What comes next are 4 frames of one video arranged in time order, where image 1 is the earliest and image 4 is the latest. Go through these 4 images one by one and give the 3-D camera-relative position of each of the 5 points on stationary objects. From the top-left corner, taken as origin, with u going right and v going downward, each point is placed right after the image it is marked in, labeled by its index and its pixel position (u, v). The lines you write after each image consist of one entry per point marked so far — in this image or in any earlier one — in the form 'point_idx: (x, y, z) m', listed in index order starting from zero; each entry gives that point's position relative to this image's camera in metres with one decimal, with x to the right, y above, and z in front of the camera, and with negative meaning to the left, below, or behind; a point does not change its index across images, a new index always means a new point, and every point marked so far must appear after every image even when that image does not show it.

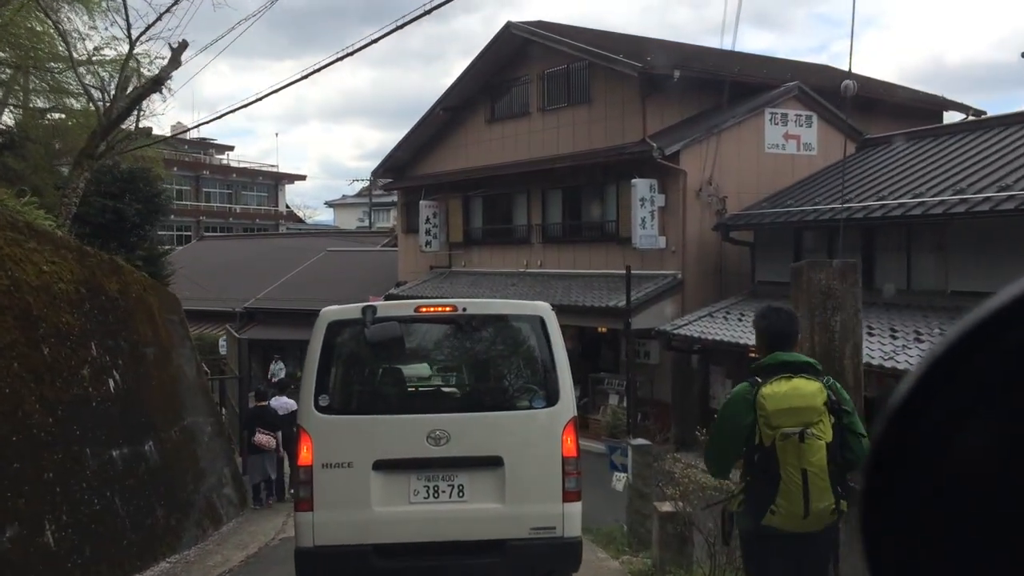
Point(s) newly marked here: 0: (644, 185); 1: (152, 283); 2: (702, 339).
0: (+2.5, +2.0, +17.3) m
1: (-3.9, +0.1, +9.7) m
2: (+3.2, -0.9, +15.2) m
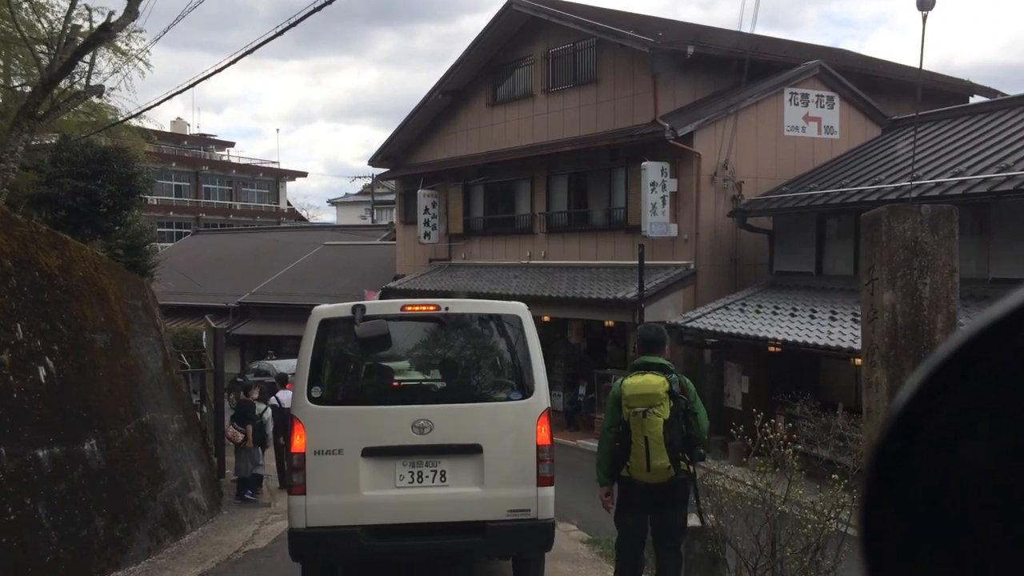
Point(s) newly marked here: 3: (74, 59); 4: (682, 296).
0: (+2.6, +2.1, +16.2) m
1: (-3.9, +0.2, +8.7) m
2: (+3.2, -0.7, +14.2) m
3: (-3.9, +2.0, +8.1) m
4: (+3.1, -0.1, +16.5) m
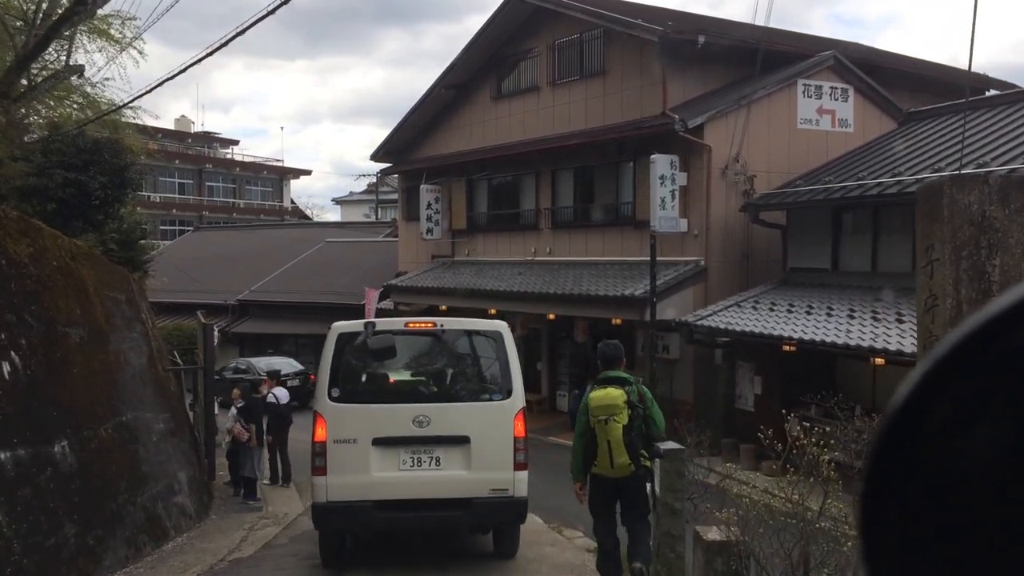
0: (+2.6, +2.2, +15.7) m
1: (-3.8, +0.3, +8.2) m
2: (+3.2, -0.6, +13.6) m
3: (-3.9, +2.1, +7.6) m
4: (+3.2, -0.1, +16.0) m
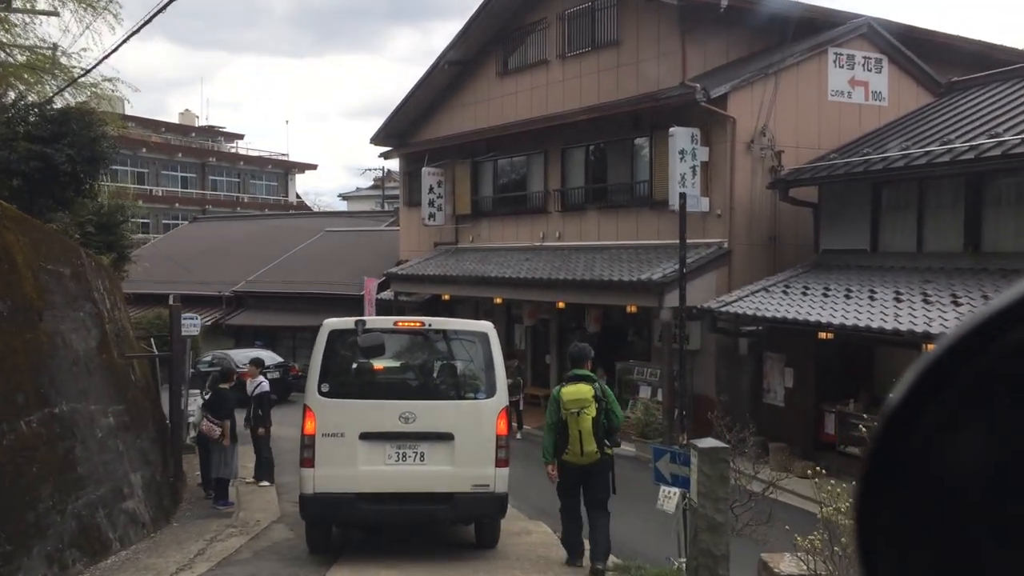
0: (+2.7, +2.4, +14.4) m
1: (-3.8, +0.6, +7.0) m
2: (+3.3, -0.4, +12.4) m
3: (-3.9, +2.4, +6.4) m
4: (+3.3, +0.1, +14.7) m
